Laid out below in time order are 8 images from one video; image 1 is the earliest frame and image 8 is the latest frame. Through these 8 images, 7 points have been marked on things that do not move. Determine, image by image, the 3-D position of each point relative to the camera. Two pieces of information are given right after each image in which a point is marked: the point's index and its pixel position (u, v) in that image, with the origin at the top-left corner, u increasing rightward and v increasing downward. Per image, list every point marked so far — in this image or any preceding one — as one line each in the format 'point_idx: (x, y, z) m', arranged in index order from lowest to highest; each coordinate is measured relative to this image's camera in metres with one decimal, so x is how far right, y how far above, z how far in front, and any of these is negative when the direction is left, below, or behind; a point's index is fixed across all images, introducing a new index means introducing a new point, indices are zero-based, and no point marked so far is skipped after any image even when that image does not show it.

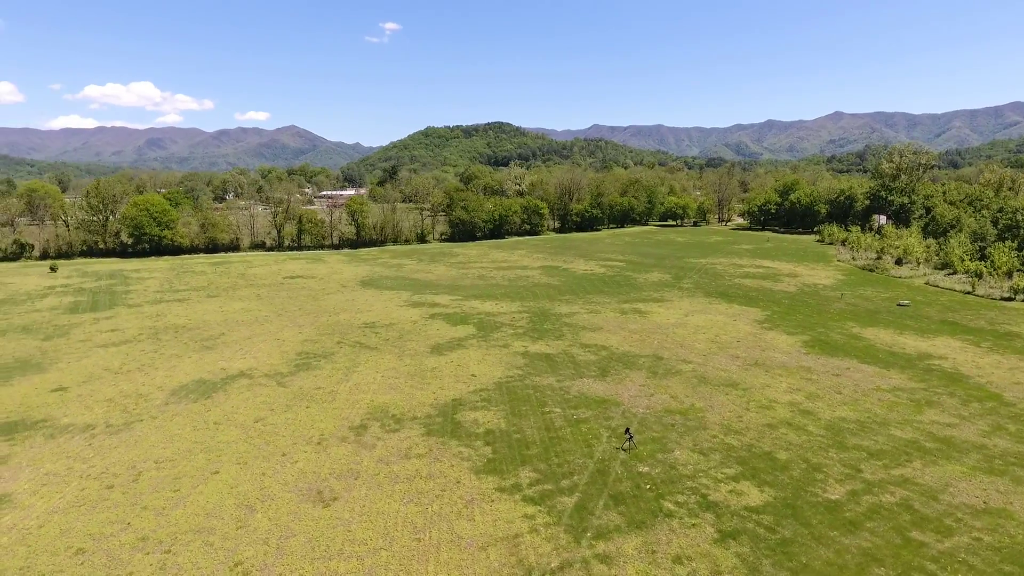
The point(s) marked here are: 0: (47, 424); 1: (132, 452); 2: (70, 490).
0: (-13.9, -4.0, +18.7) m
1: (-10.1, -4.4, +16.5) m
2: (-10.3, -4.7, +14.4) m
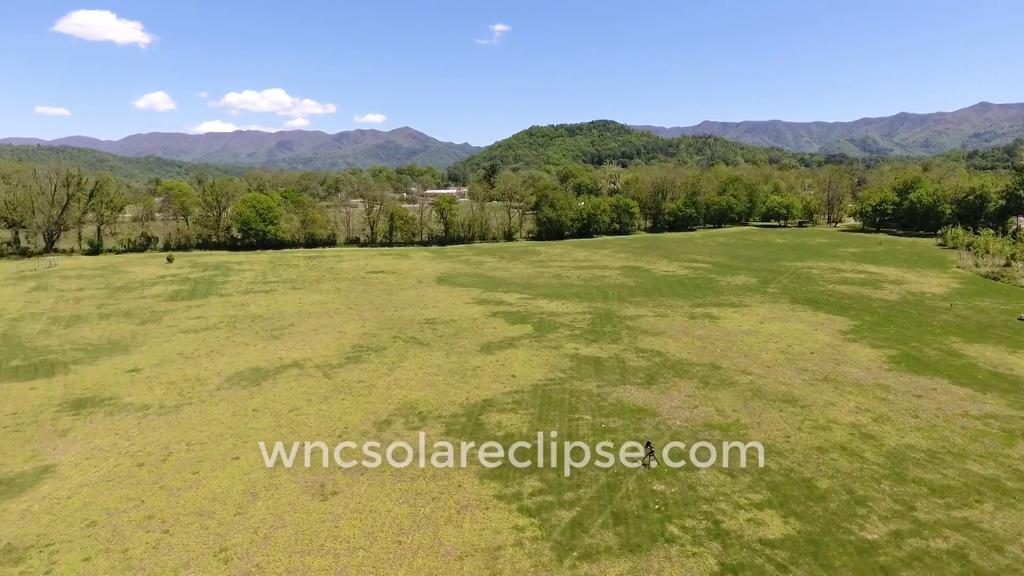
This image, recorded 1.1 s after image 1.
0: (-13.0, -3.7, +20.2) m
1: (-9.6, -4.1, +17.5) m
2: (-10.1, -4.4, +15.4) m
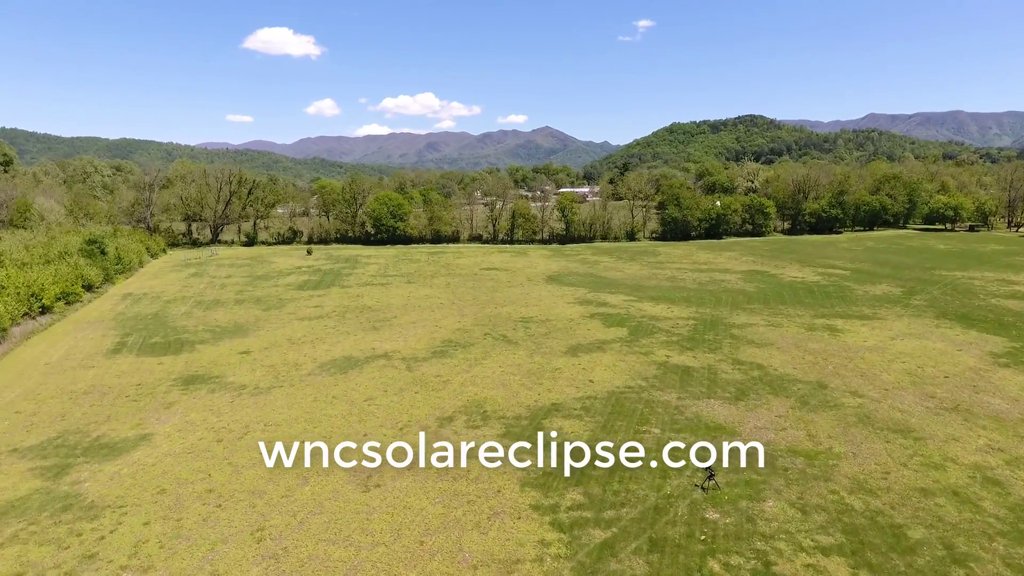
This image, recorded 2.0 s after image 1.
0: (-10.5, -3.3, +22.2) m
1: (-7.8, -3.8, +18.8) m
2: (-8.7, -4.1, +16.9) m
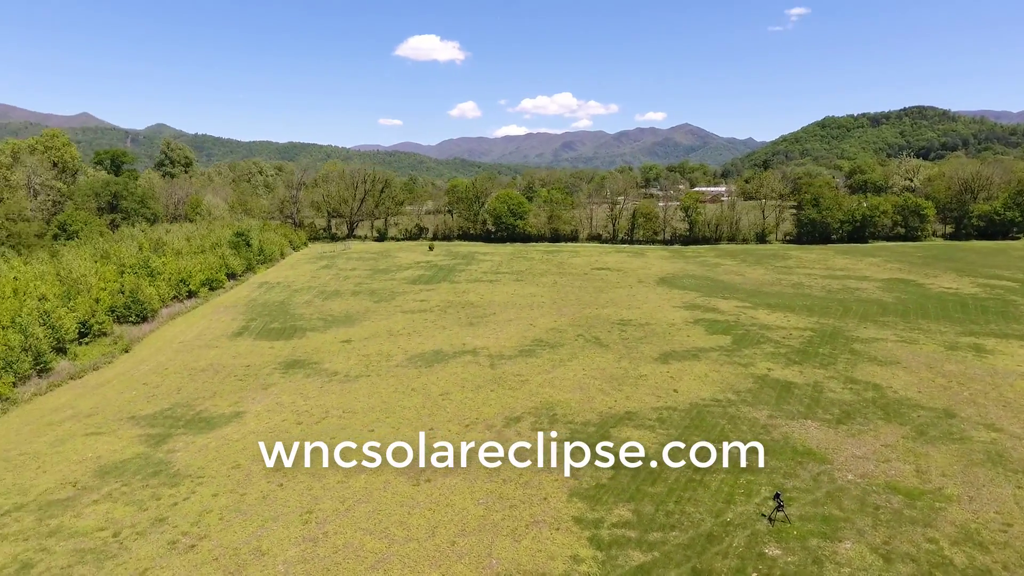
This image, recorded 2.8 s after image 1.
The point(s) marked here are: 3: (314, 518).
0: (-7.5, -2.9, +23.6) m
1: (-5.5, -3.5, +19.7) m
2: (-6.9, -3.8, +18.1) m
3: (-4.0, -4.7, +12.6) m
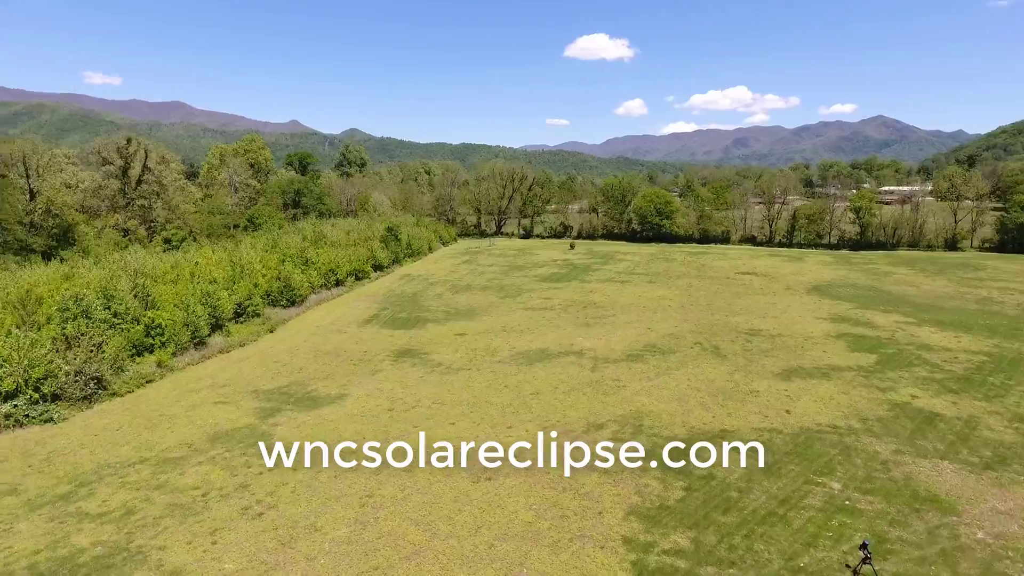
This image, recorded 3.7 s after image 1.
0: (-3.5, -2.7, +24.6) m
1: (-2.6, -3.4, +20.4) m
2: (-4.3, -3.6, +19.1) m
3: (-3.0, -4.5, +13.1) m
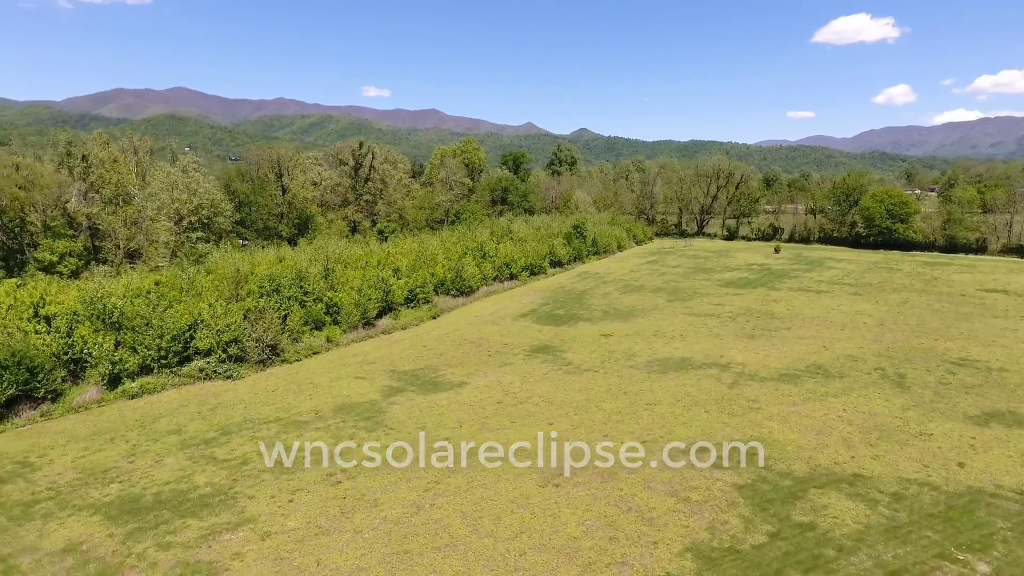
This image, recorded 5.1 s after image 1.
0: (+1.8, -2.6, +24.4) m
1: (+1.2, -3.3, +20.1) m
2: (-0.9, -3.4, +19.5) m
3: (-1.7, -4.3, +13.5) m
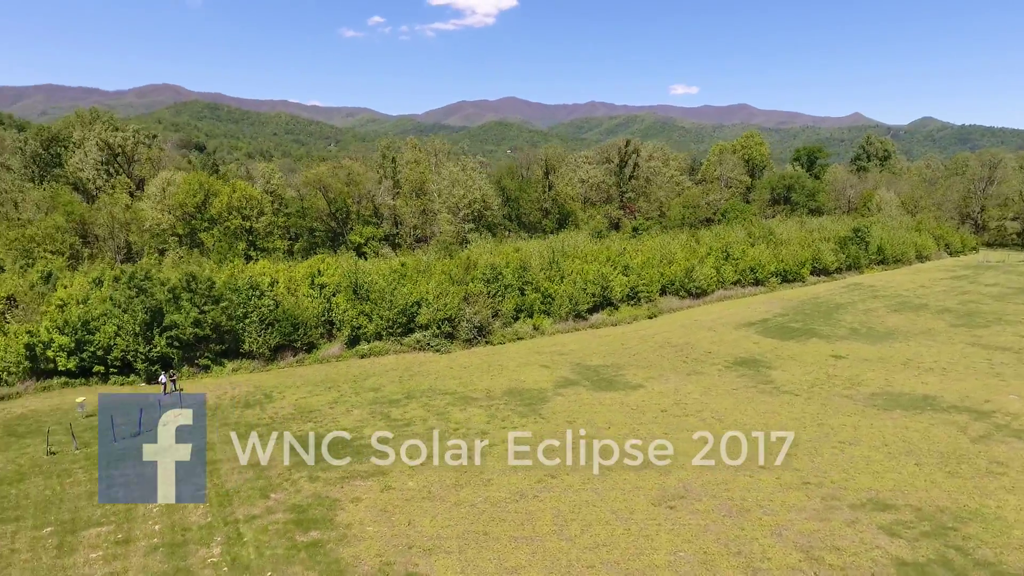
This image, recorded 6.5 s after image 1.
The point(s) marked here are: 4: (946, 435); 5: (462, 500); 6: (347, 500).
0: (+8.8, -2.8, +21.8) m
1: (+6.3, -3.4, +18.2) m
2: (+4.2, -3.4, +18.6) m
3: (+0.8, -4.2, +13.5) m
4: (+11.3, -3.8, +16.2) m
5: (-1.0, -4.3, +12.8) m
6: (-3.4, -4.4, +12.8) m
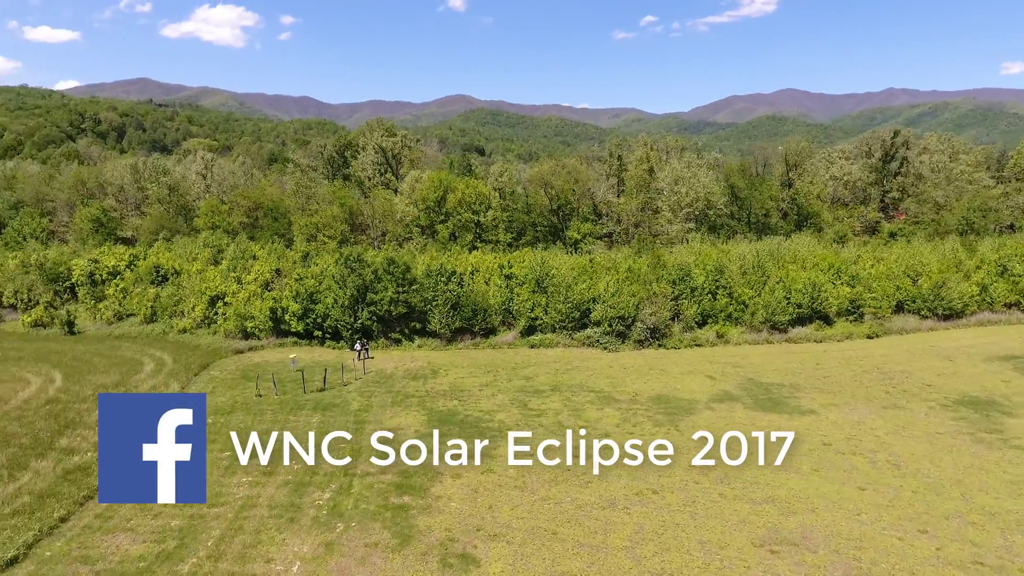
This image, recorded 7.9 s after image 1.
0: (+13.4, -3.5, +17.2) m
1: (+9.7, -3.9, +14.8) m
2: (+7.9, -3.7, +16.0) m
3: (+2.7, -4.2, +12.6) m
4: (+13.5, -4.6, +11.0) m
5: (+0.8, -4.2, +12.6) m
6: (-1.4, -4.1, +13.6) m
